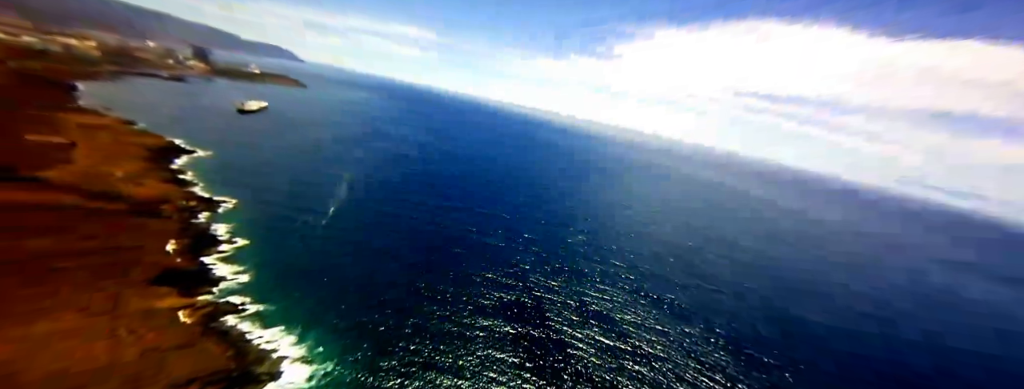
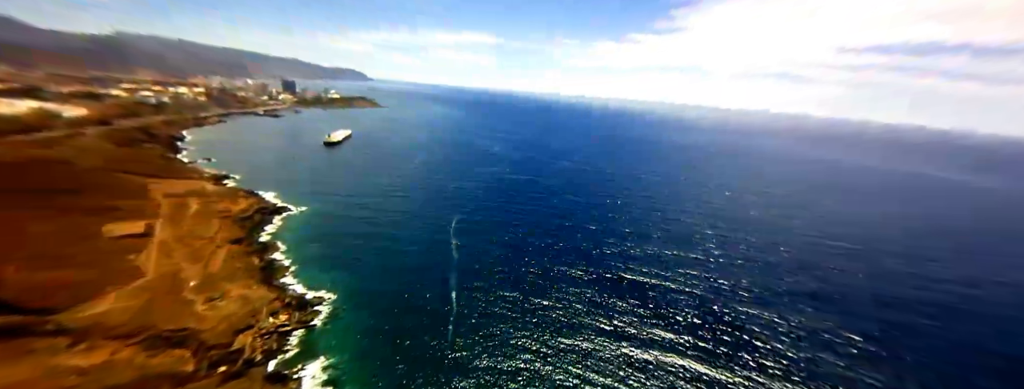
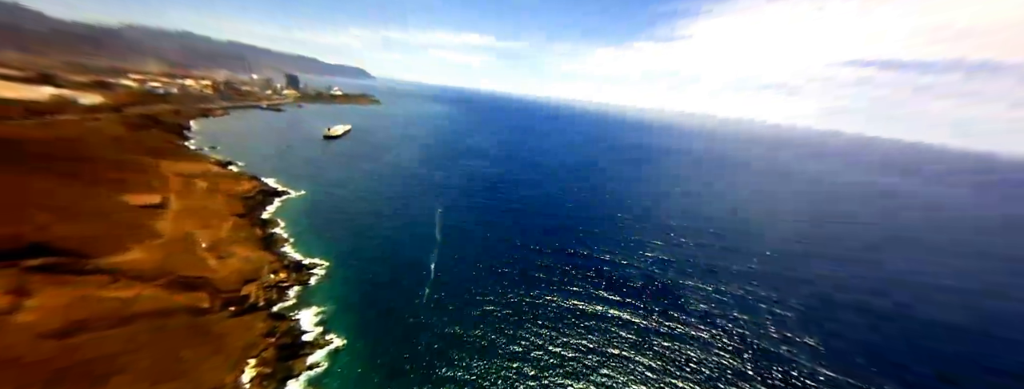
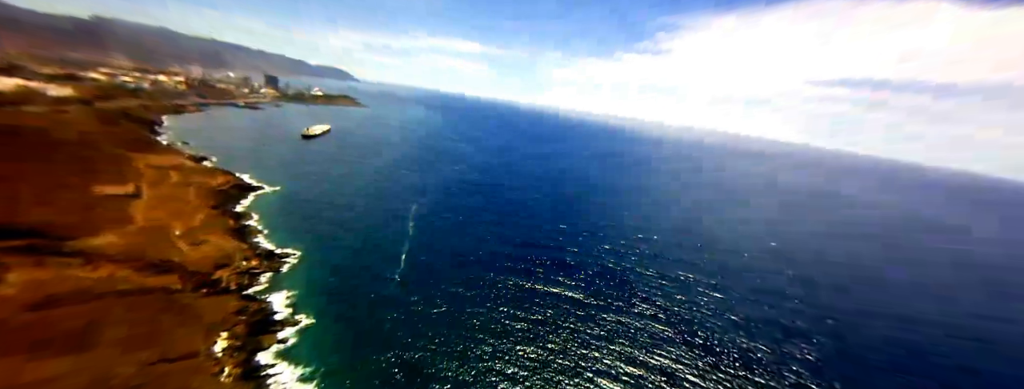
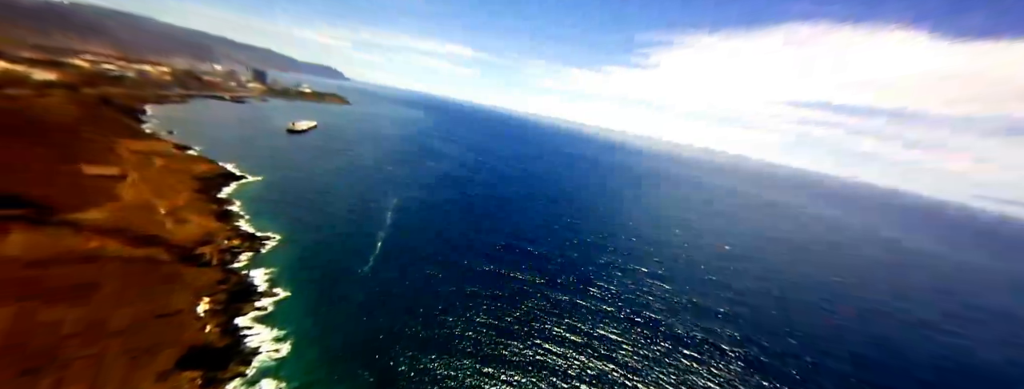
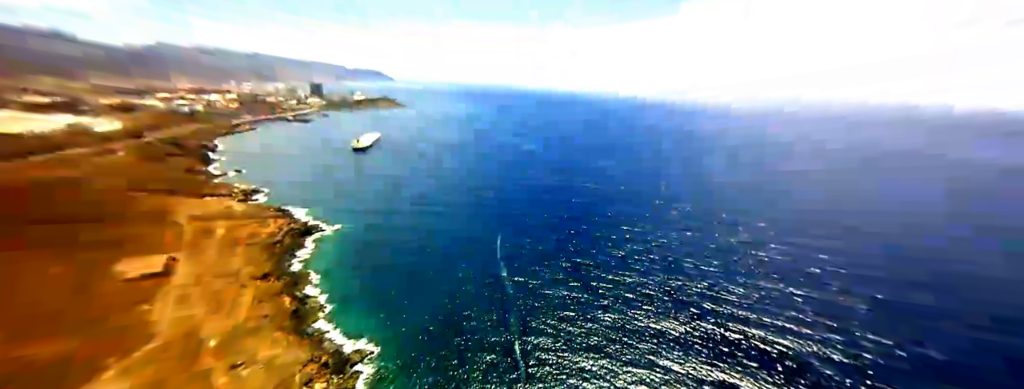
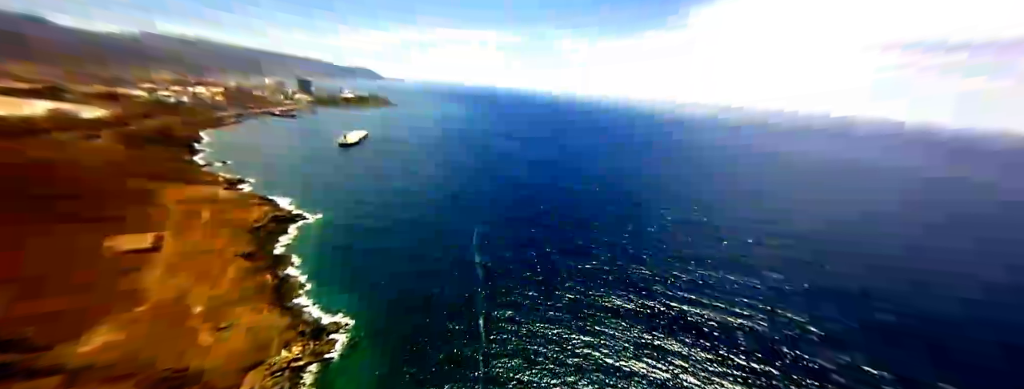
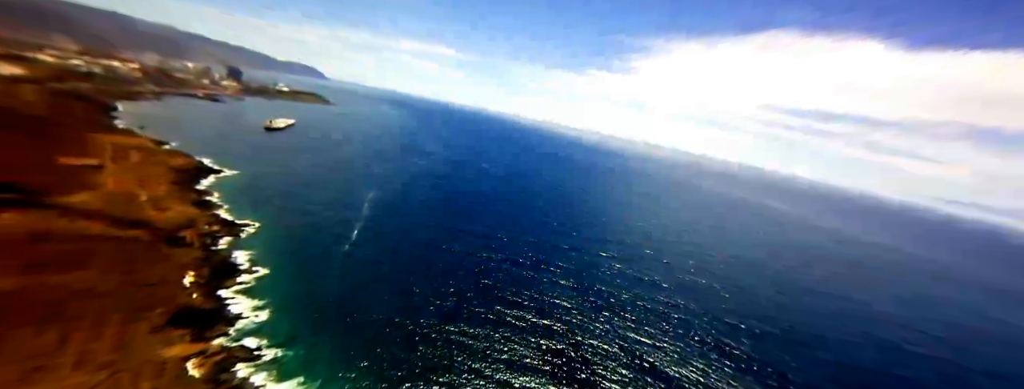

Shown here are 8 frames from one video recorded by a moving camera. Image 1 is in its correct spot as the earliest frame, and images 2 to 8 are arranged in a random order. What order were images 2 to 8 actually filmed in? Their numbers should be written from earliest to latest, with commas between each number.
8, 5, 4, 3, 2, 7, 6
